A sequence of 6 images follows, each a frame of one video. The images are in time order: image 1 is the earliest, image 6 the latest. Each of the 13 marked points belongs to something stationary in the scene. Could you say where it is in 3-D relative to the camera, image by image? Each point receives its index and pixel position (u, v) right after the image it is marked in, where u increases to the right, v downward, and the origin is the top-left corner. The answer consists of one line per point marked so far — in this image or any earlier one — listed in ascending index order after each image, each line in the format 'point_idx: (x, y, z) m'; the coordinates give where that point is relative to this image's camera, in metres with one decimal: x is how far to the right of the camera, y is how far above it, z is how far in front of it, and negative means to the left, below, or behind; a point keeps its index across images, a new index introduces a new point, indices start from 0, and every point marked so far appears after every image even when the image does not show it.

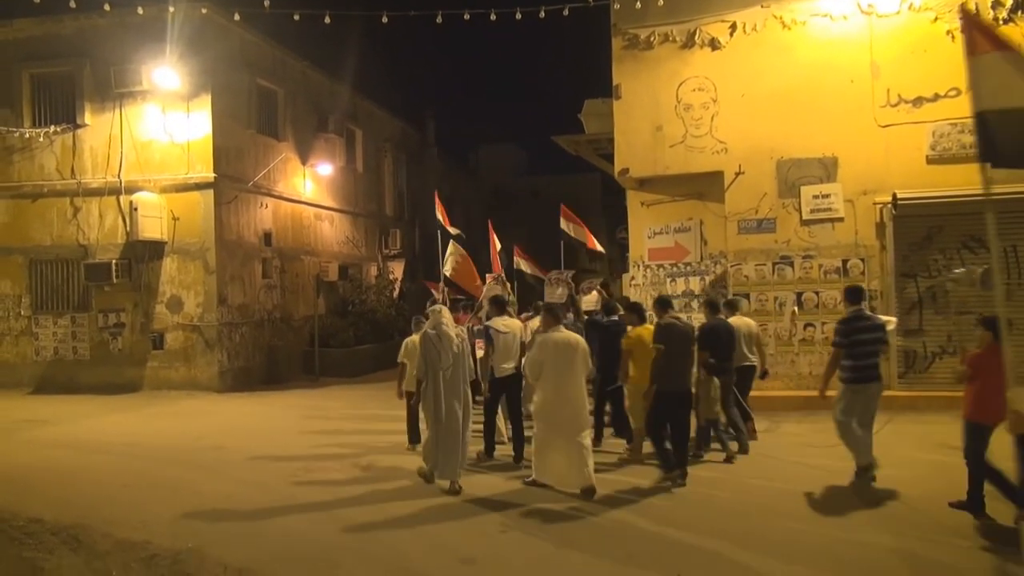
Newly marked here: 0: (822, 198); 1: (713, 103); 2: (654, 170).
0: (+4.0, +1.2, +12.5) m
1: (+2.7, +2.5, +12.9) m
2: (+2.0, +1.6, +13.1) m
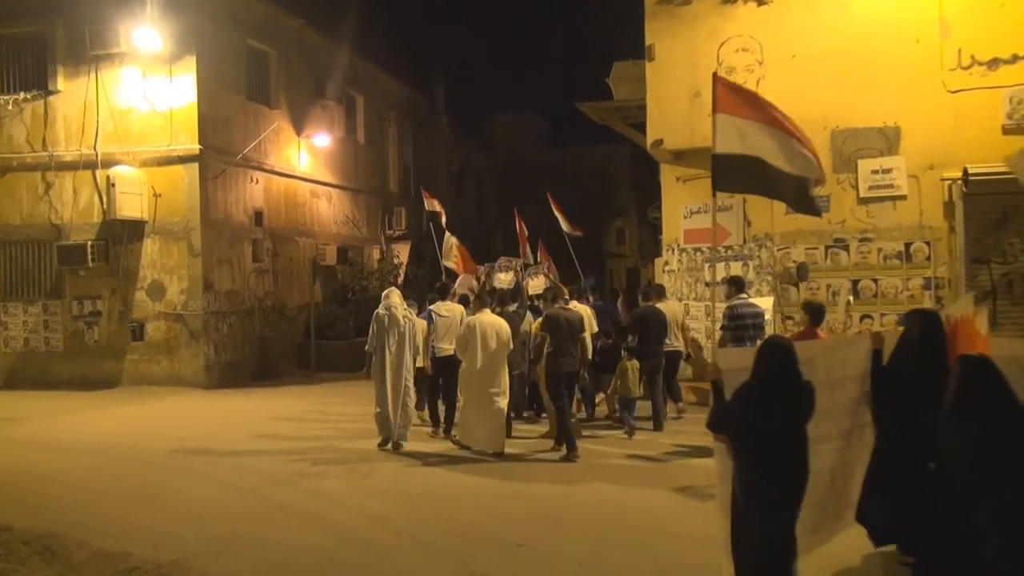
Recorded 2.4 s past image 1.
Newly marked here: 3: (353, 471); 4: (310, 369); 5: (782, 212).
0: (+4.2, +1.3, +11.0) m
1: (+2.9, +2.6, +11.4) m
2: (+2.2, +1.8, +11.7) m
3: (-1.8, -2.1, +11.2) m
4: (-3.8, -1.5, +17.2) m
5: (+3.2, +0.9, +11.4) m
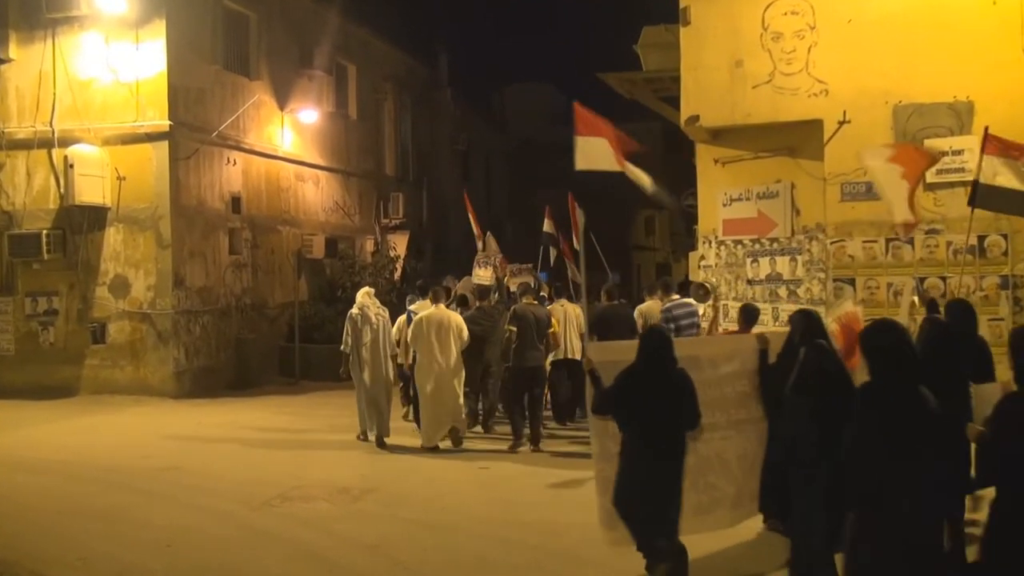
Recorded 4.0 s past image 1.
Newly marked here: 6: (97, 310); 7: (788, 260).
0: (+4.3, +1.3, +9.5) m
1: (+3.1, +2.6, +9.9) m
2: (+2.3, +1.8, +10.2) m
3: (-1.7, -2.1, +9.8) m
4: (-3.6, -1.5, +15.8) m
5: (+3.3, +0.9, +9.9) m
6: (-5.9, -0.3, +13.7) m
7: (+2.9, +0.3, +10.3) m
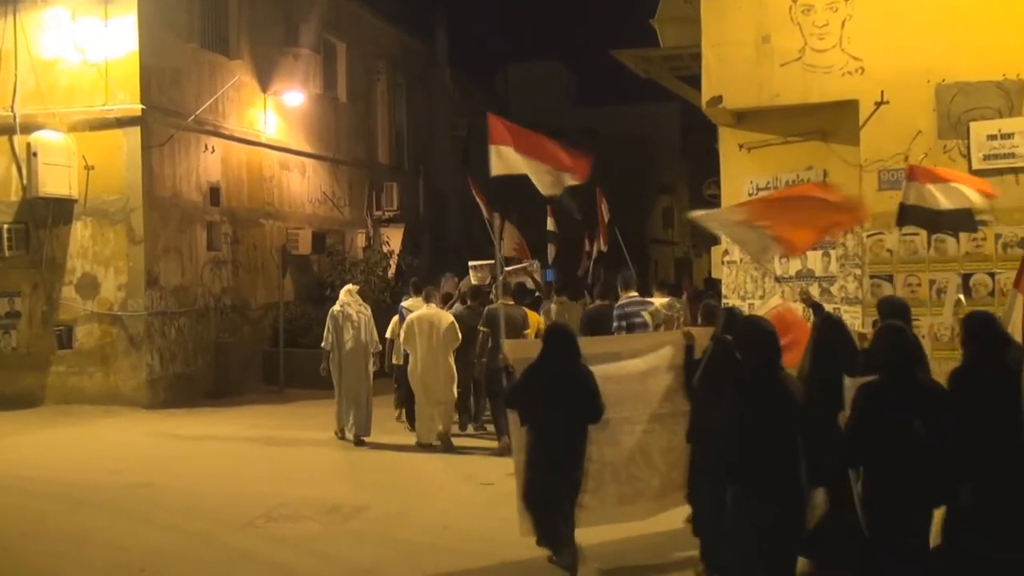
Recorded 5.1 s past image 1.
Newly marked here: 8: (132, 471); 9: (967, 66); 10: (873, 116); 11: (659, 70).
0: (+4.4, +1.4, +8.6) m
1: (+3.1, +2.7, +9.1) m
2: (+2.4, +1.8, +9.3) m
3: (-1.7, -2.1, +8.9) m
4: (-3.5, -1.5, +14.9) m
5: (+3.4, +0.9, +9.0) m
6: (-5.9, -0.3, +12.8) m
7: (+3.0, +0.3, +9.4) m
8: (-3.9, -1.9, +9.9) m
9: (+4.1, +2.0, +8.7) m
10: (+3.4, +1.6, +9.0) m
11: (+1.7, +2.5, +10.8) m
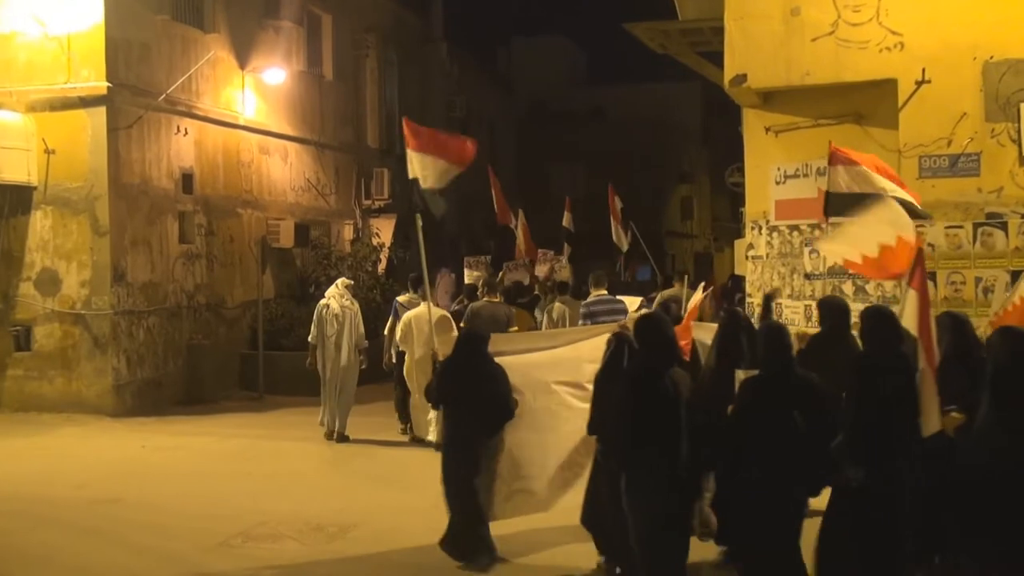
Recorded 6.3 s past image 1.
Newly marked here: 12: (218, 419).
0: (+4.4, +1.4, +7.8) m
1: (+3.1, +2.7, +8.2) m
2: (+2.4, +1.8, +8.5) m
3: (-1.6, -2.0, +8.0) m
4: (-3.5, -1.5, +14.0) m
5: (+3.4, +1.0, +8.2) m
6: (-5.9, -0.3, +12.0) m
7: (+3.0, +0.3, +8.6) m
8: (-3.9, -1.9, +9.1) m
9: (+4.1, +2.0, +7.9) m
10: (+3.4, +1.6, +8.1) m
11: (+1.7, +2.5, +10.0) m
12: (-3.5, -1.6, +11.8) m
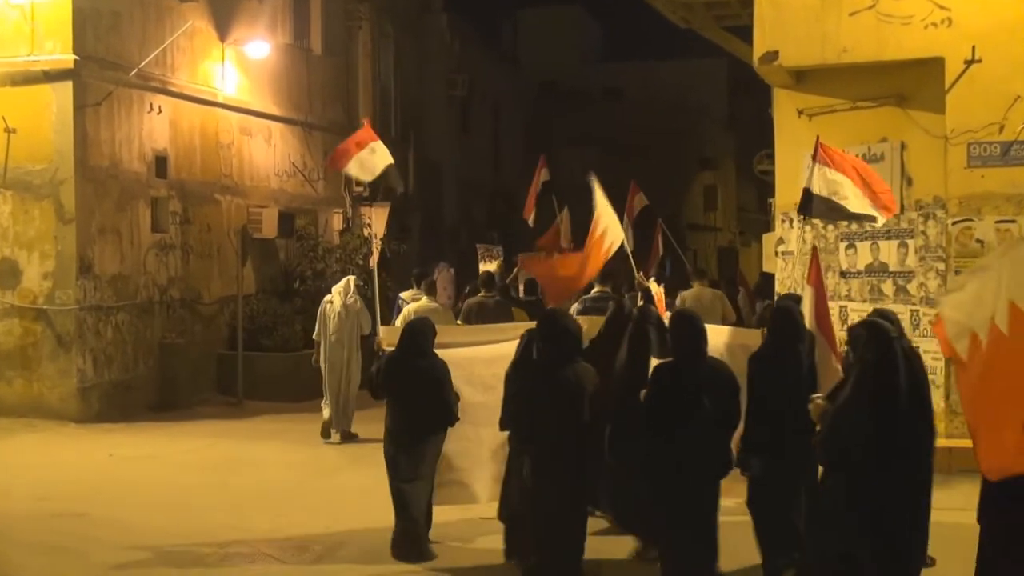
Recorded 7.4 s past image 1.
0: (+4.5, +1.4, +7.0) m
1: (+3.2, +2.7, +7.5) m
2: (+2.5, +1.8, +7.7) m
3: (-1.6, -2.0, +7.2) m
4: (-3.5, -1.4, +13.2) m
5: (+3.4, +1.0, +7.4) m
6: (-5.8, -0.2, +11.2) m
7: (+3.0, +0.3, +7.8) m
8: (-3.9, -1.8, +8.3) m
9: (+4.2, +2.0, +7.1) m
10: (+3.4, +1.6, +7.4) m
11: (+1.7, +2.5, +9.2) m
12: (-3.5, -1.6, +11.1) m
